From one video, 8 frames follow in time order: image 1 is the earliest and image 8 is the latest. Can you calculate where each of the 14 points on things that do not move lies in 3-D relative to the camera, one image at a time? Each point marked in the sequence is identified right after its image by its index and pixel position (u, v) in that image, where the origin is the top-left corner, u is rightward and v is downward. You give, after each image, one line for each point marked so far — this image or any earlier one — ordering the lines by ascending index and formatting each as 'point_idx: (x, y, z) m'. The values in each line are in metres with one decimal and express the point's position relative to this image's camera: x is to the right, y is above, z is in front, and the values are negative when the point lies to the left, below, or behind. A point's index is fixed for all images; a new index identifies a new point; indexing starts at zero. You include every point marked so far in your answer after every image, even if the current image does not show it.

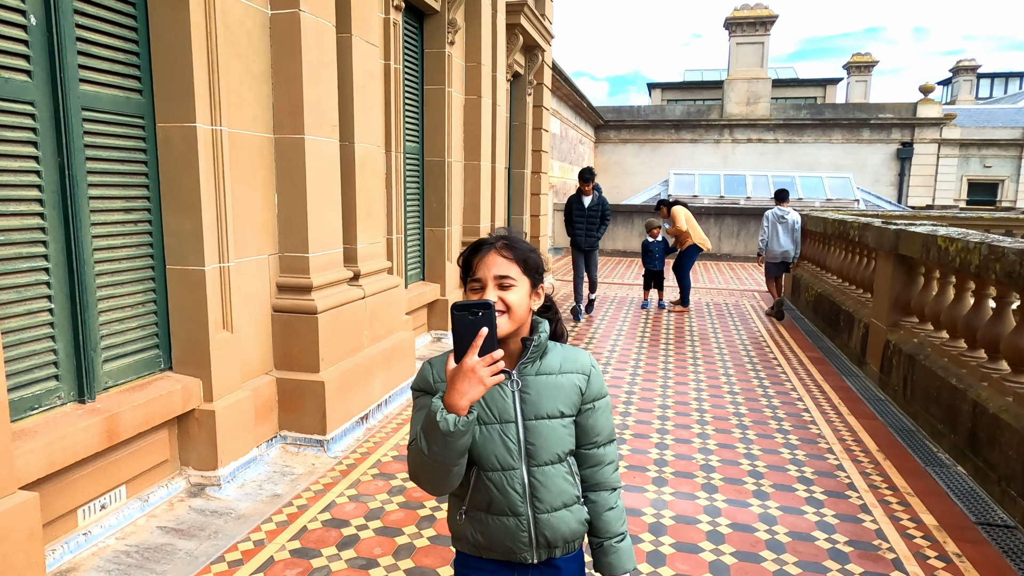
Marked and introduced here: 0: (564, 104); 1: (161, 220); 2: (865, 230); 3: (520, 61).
0: (+1.4, +4.7, +17.1) m
1: (-1.7, +0.3, +3.3) m
2: (+3.3, +0.5, +6.2) m
3: (+0.1, +3.2, +9.5) m
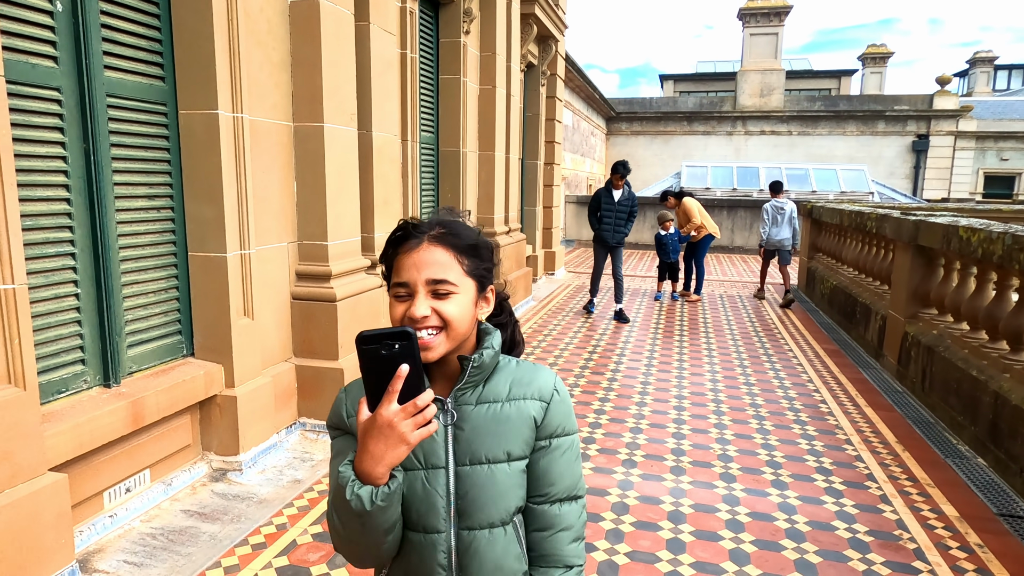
0: (+1.7, +4.9, +17.0) m
1: (-1.6, +0.4, +3.3) m
2: (+3.4, +0.6, +6.1) m
3: (+0.3, +3.3, +9.5) m
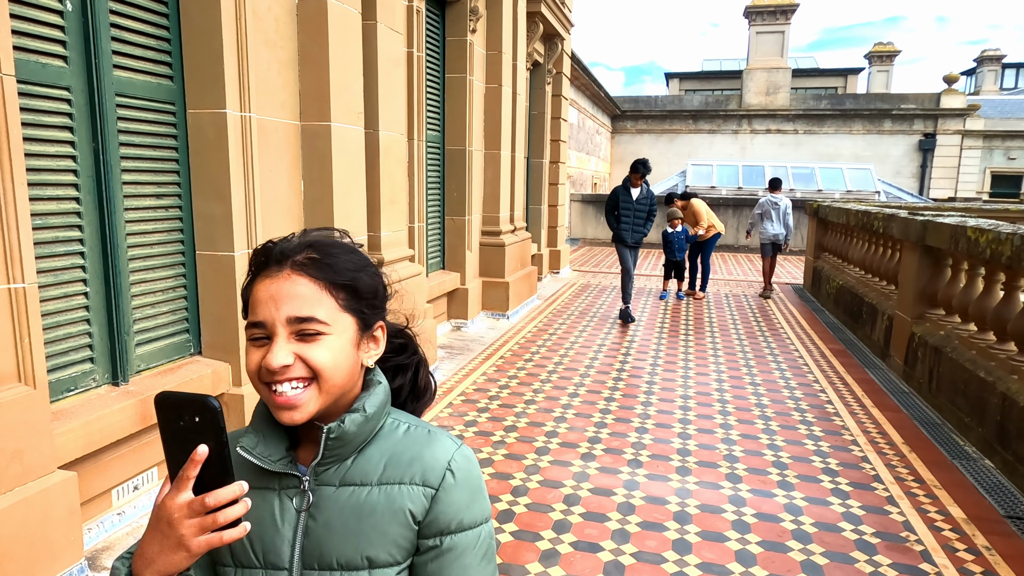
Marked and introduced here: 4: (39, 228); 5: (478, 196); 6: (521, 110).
0: (+1.8, +4.9, +17.0) m
1: (-1.6, +0.4, +3.3) m
2: (+3.5, +0.6, +6.1) m
3: (+0.4, +3.4, +9.4) m
4: (-1.8, +0.2, +2.5) m
5: (-0.4, +1.0, +7.1) m
6: (+0.1, +2.2, +8.3) m
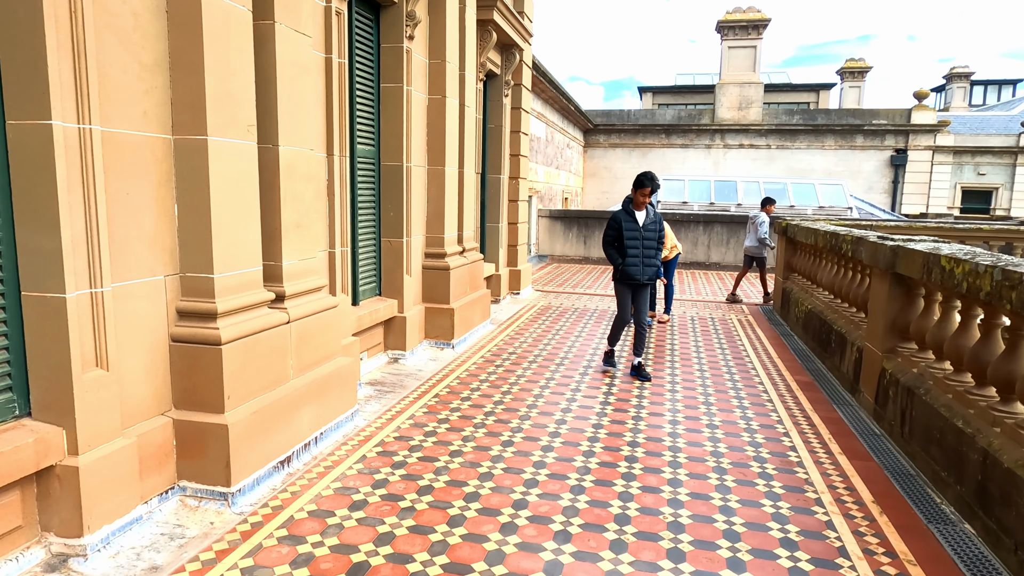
0: (+1.0, +4.5, +16.6) m
1: (-2.0, +0.2, +2.7) m
2: (+2.9, +0.4, +5.7) m
3: (-0.2, +3.1, +9.0) m
4: (-2.2, 0.0, +1.9) m
5: (-0.9, +0.7, +6.6) m
6: (-0.5, +1.9, +7.8) m
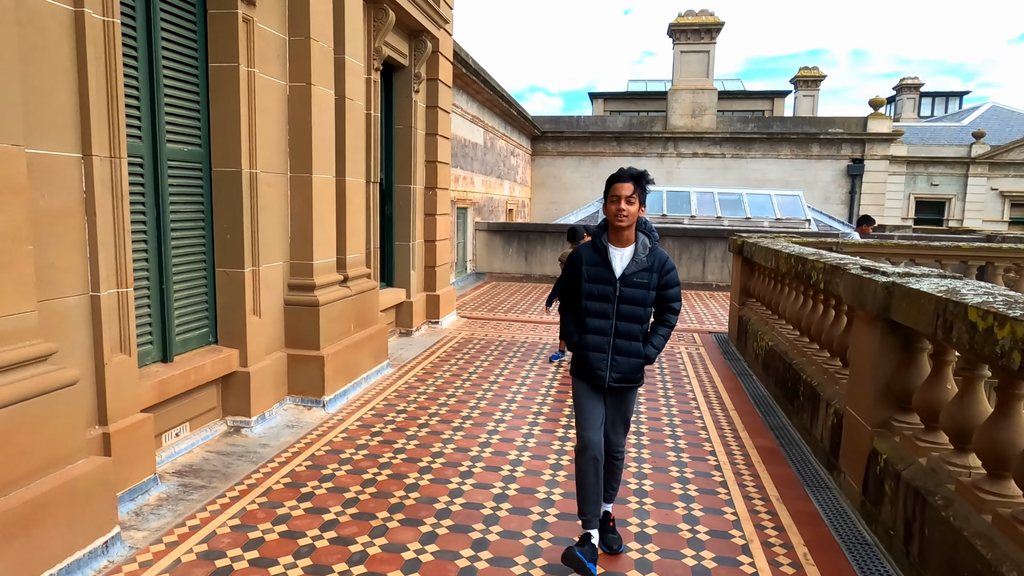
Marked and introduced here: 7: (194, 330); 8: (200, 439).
0: (-0.5, +4.0, +15.2) m
1: (-2.7, -0.1, +1.2) m
2: (+2.1, +0.1, +4.4) m
3: (-1.3, +2.7, +7.5) m
4: (-2.8, -0.2, +0.4) m
5: (-1.8, +0.4, +5.1) m
6: (-1.4, +1.6, +6.3) m
7: (-2.1, -0.3, +4.5) m
8: (-2.1, -1.0, +4.4) m
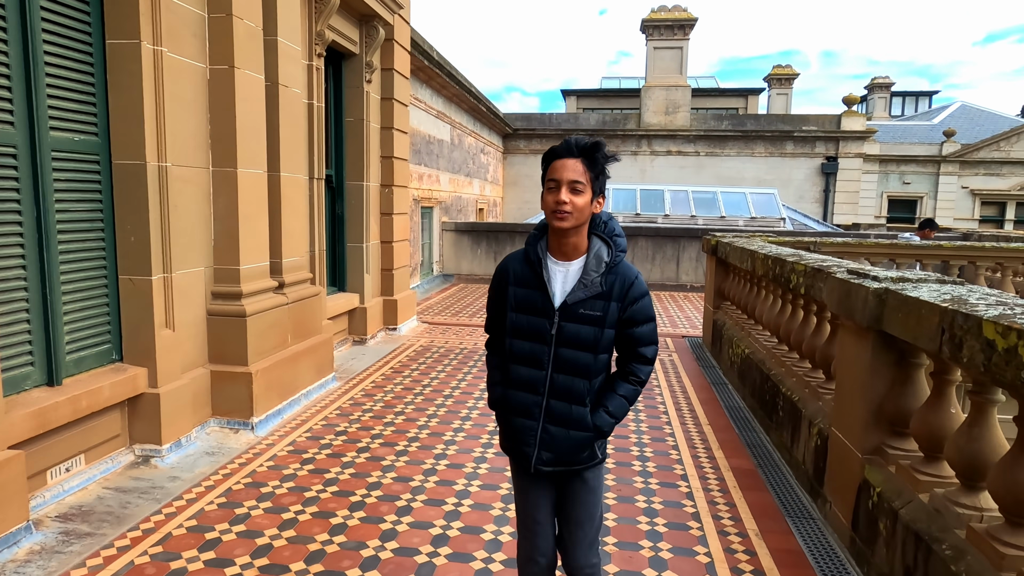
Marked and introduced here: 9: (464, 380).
0: (-1.2, +4.0, +14.6) m
1: (-2.9, -0.1, +0.5) m
2: (+1.8, +0.1, +3.9) m
3: (-1.7, +2.6, +7.0) m
4: (-3.0, -0.3, -0.2) m
5: (-2.1, +0.3, +4.5) m
6: (-1.8, +1.5, +5.8) m
7: (-2.4, -0.3, +3.9) m
8: (-2.4, -1.0, +3.8) m
9: (-0.5, -0.9, +6.4) m
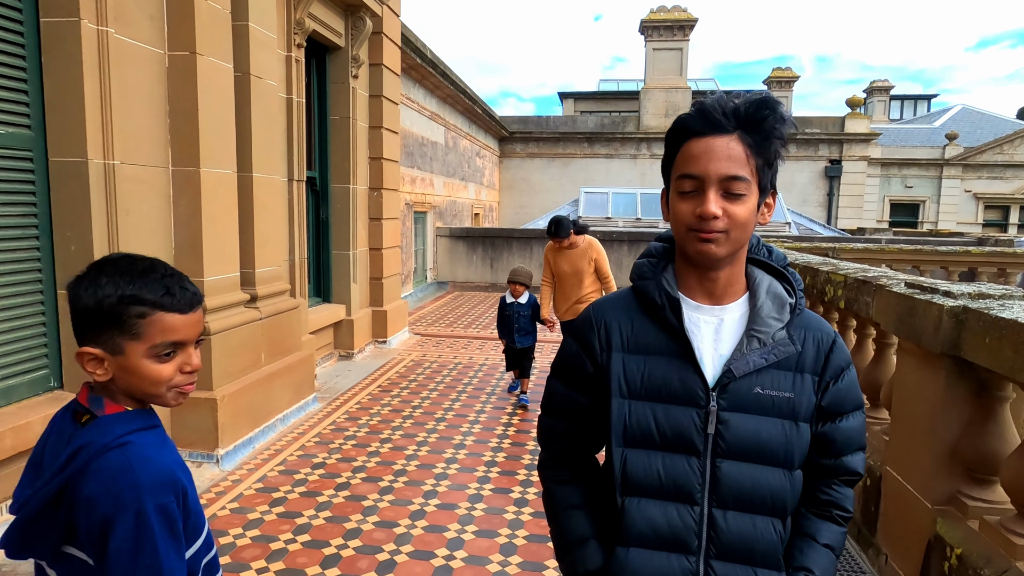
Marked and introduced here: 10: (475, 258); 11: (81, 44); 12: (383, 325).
0: (-1.3, +3.8, +14.1) m
1: (-2.9, -0.2, 0.0) m
2: (+1.8, 0.0, +3.4) m
3: (-1.7, +2.5, +6.4) m
4: (-3.0, -0.3, -0.8) m
5: (-2.1, +0.2, +4.0) m
6: (-1.8, +1.4, +5.2) m
7: (-2.4, -0.4, +3.4) m
8: (-2.4, -1.1, +3.3) m
9: (-0.5, -1.0, +5.9) m
10: (-0.7, +0.6, +13.3) m
11: (-2.2, +1.2, +3.4) m
12: (-1.5, -0.4, +7.8) m
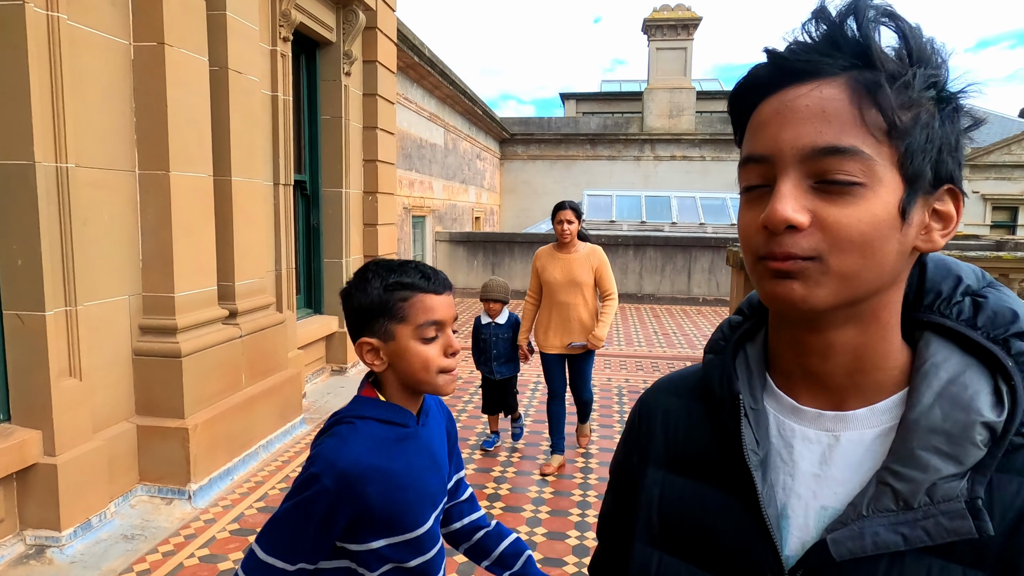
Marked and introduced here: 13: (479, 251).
0: (-1.3, +3.7, +13.7) m
1: (-2.8, -0.3, -0.4) m
2: (+1.8, -0.1, +3.0) m
3: (-1.7, +2.4, +6.0) m
4: (-2.9, -0.4, -1.2) m
5: (-2.1, +0.2, +3.5) m
6: (-1.8, +1.3, +4.8) m
7: (-2.4, -0.5, +2.9) m
8: (-2.3, -1.2, +2.9) m
9: (-0.4, -1.1, +5.5) m
10: (-0.7, +0.5, +12.9) m
11: (-2.2, +1.2, +3.0) m
12: (-1.5, -0.5, +7.4) m
13: (-0.6, +0.7, +12.8) m
